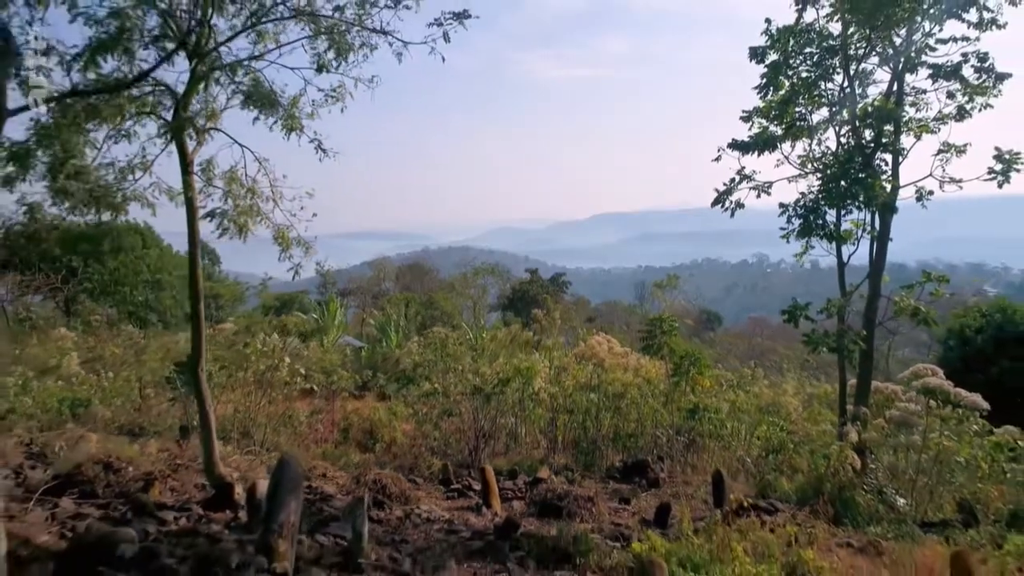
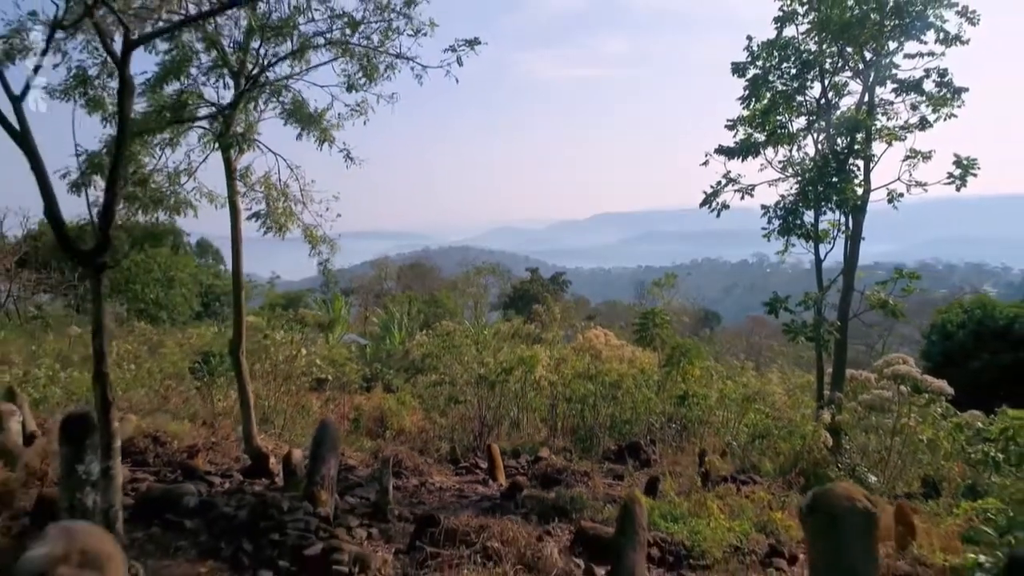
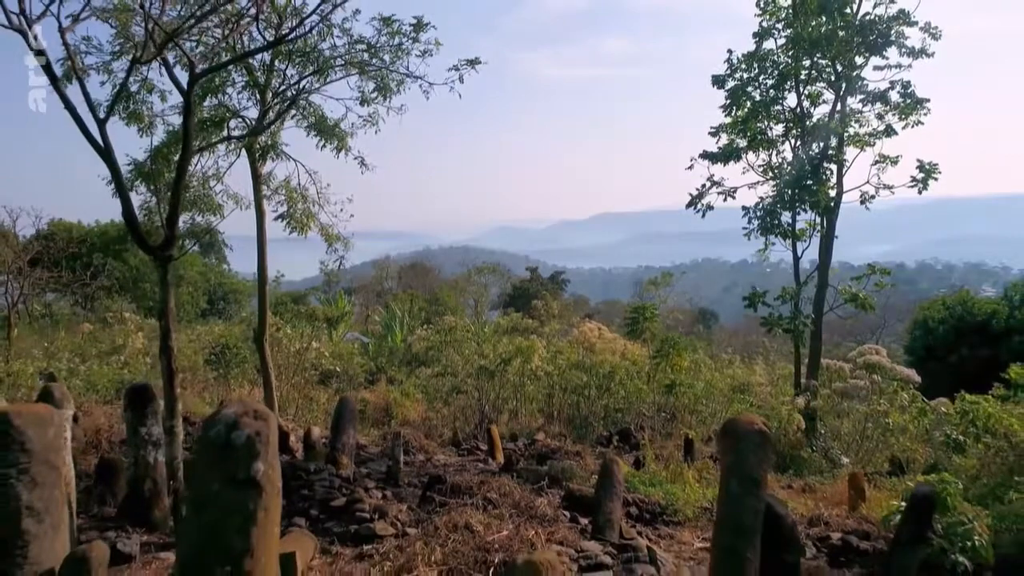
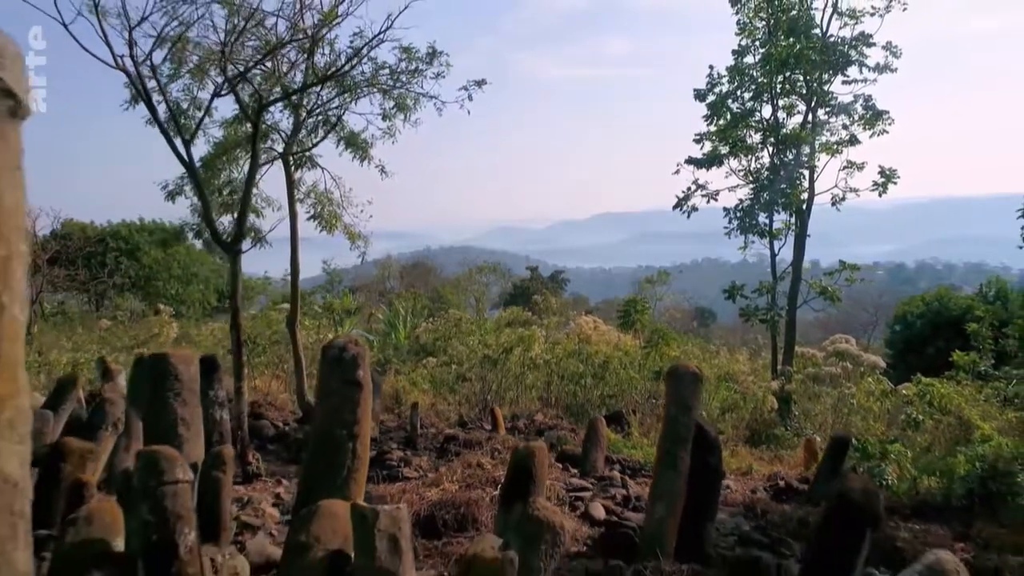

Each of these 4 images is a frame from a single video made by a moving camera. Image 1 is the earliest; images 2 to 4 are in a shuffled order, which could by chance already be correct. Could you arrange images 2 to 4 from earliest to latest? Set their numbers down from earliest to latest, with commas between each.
2, 3, 4
